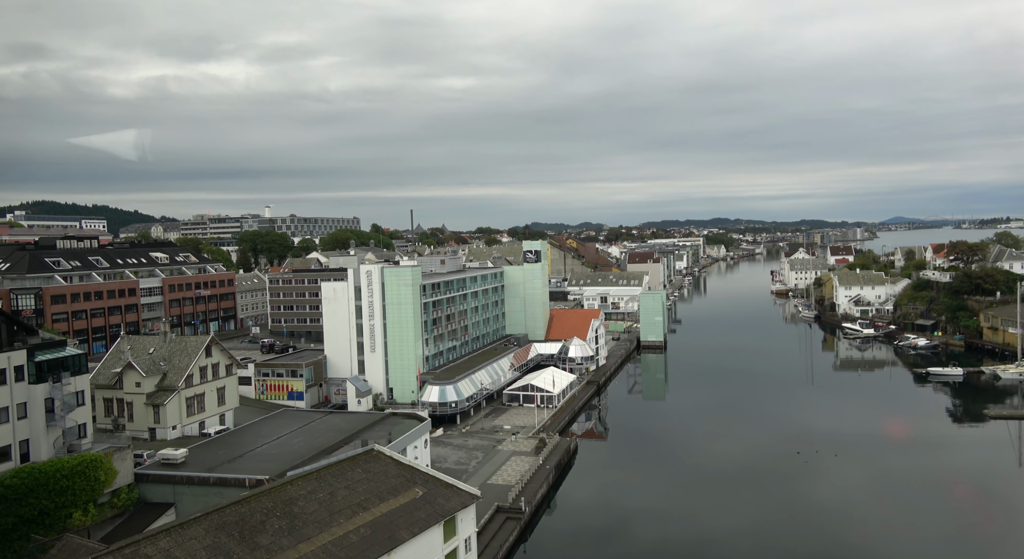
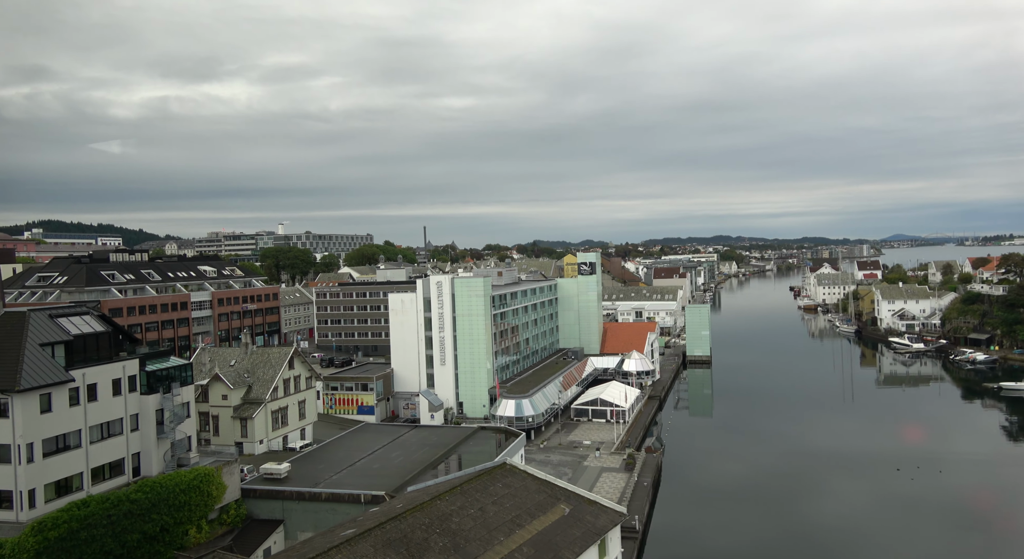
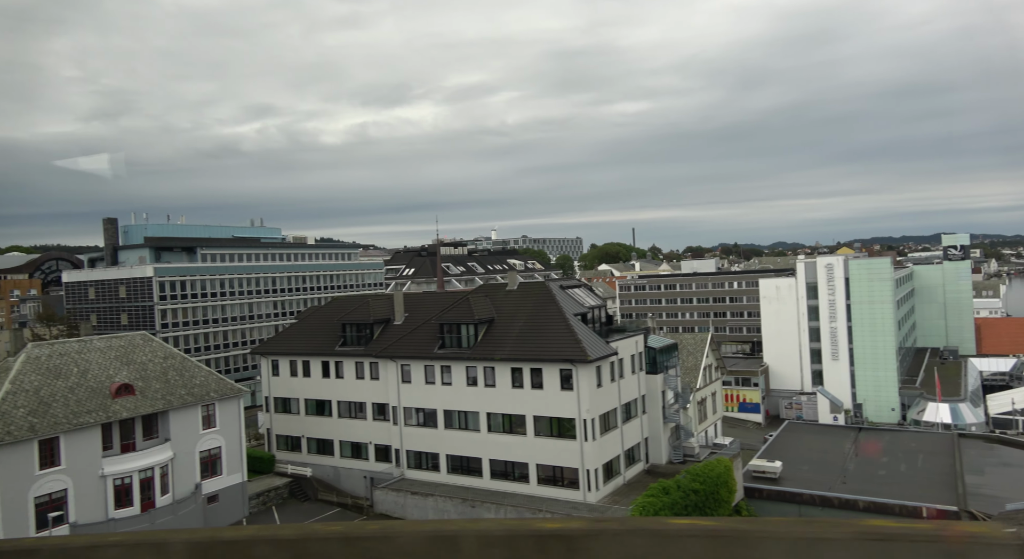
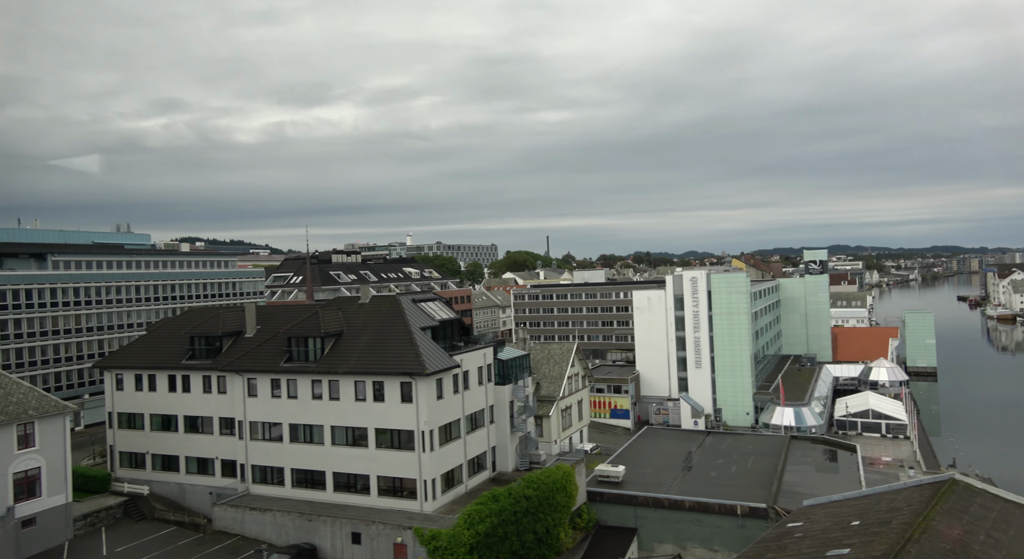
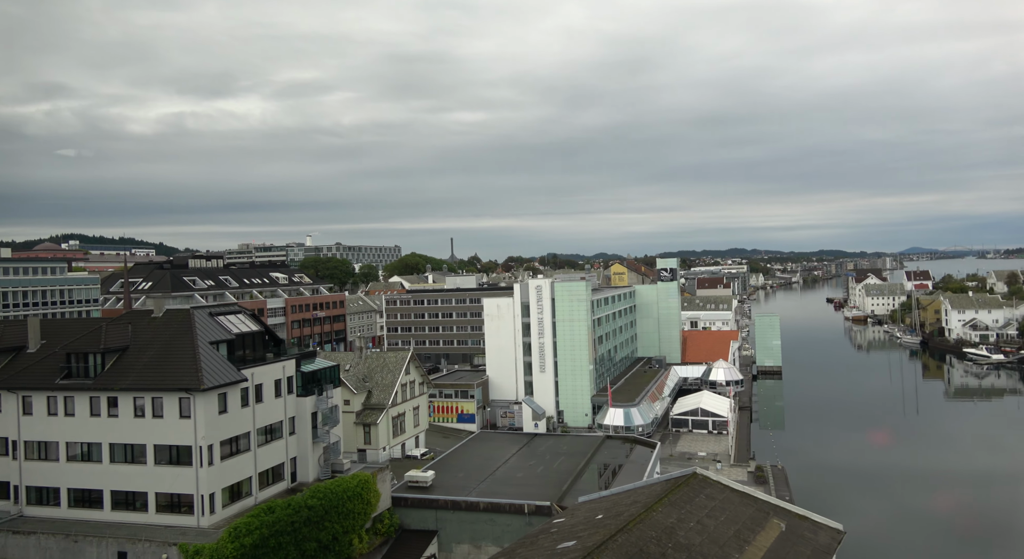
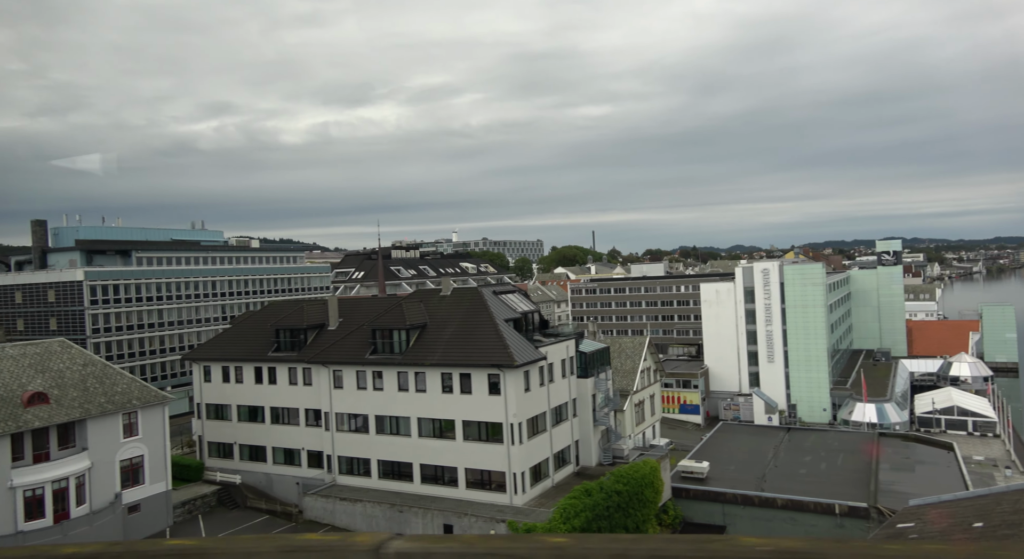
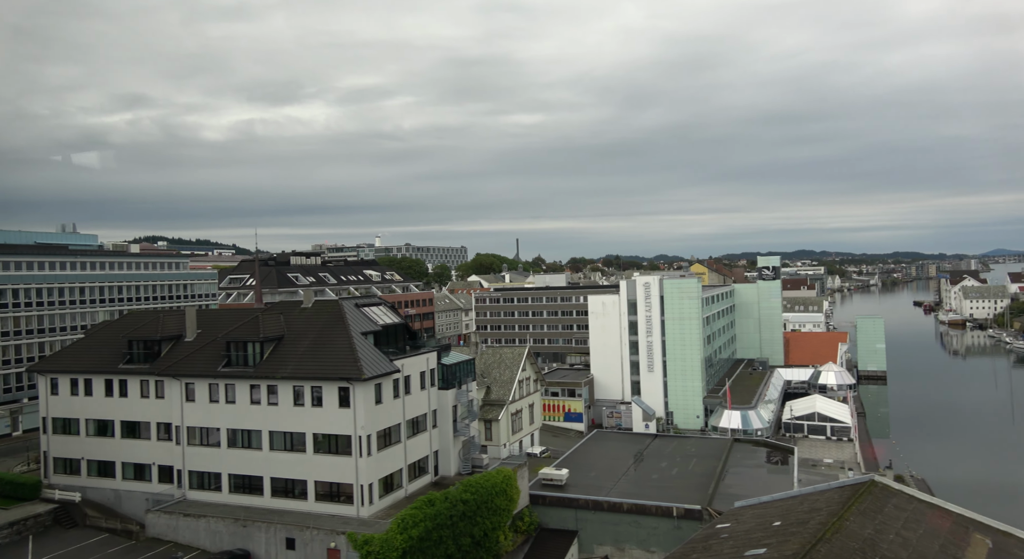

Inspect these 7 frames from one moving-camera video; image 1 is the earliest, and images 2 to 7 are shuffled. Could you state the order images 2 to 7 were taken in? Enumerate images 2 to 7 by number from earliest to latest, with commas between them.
2, 5, 7, 4, 6, 3
